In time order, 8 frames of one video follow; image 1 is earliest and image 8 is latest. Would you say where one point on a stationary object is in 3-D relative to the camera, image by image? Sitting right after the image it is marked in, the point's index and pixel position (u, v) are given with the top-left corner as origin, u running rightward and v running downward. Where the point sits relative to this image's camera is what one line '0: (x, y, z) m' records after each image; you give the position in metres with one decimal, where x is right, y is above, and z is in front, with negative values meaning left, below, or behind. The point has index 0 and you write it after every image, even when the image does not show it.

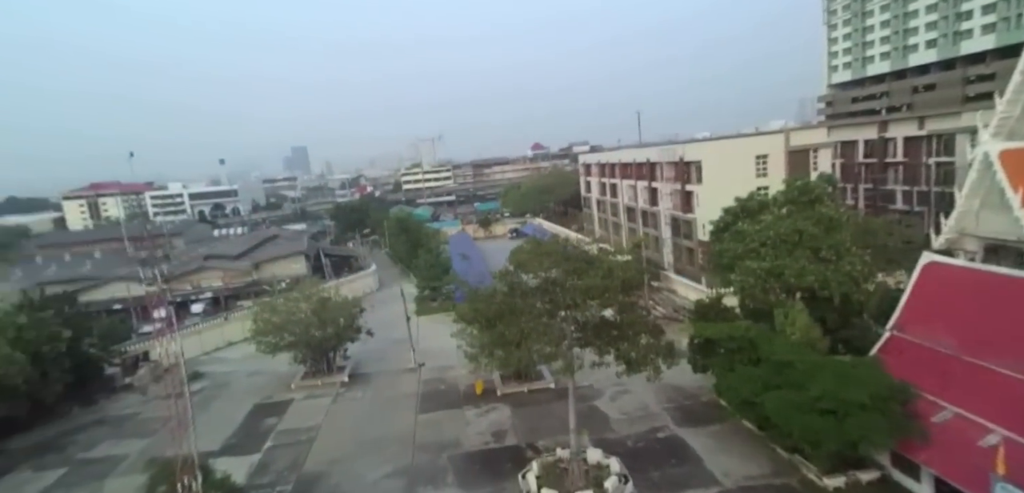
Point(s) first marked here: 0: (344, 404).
0: (-4.9, -4.5, +16.7) m
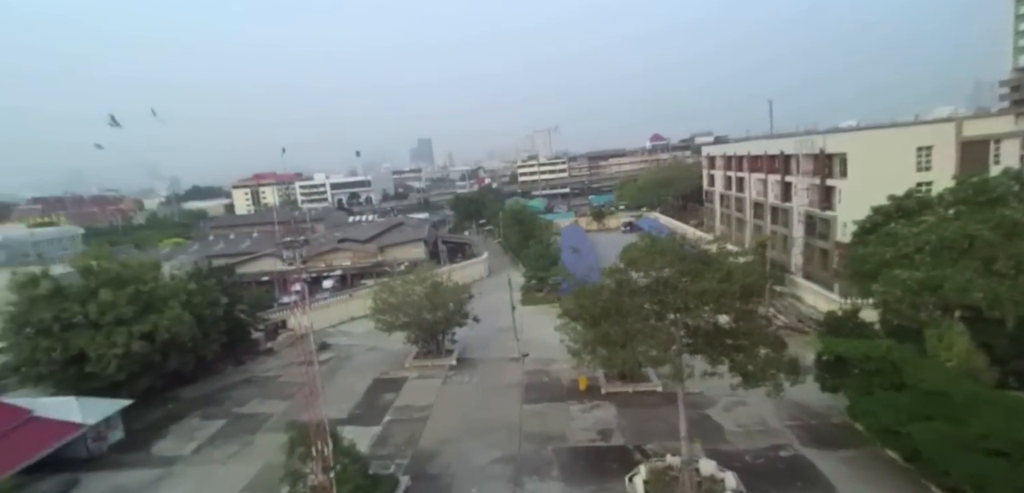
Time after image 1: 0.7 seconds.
0: (-1.7, -4.2, +17.1) m
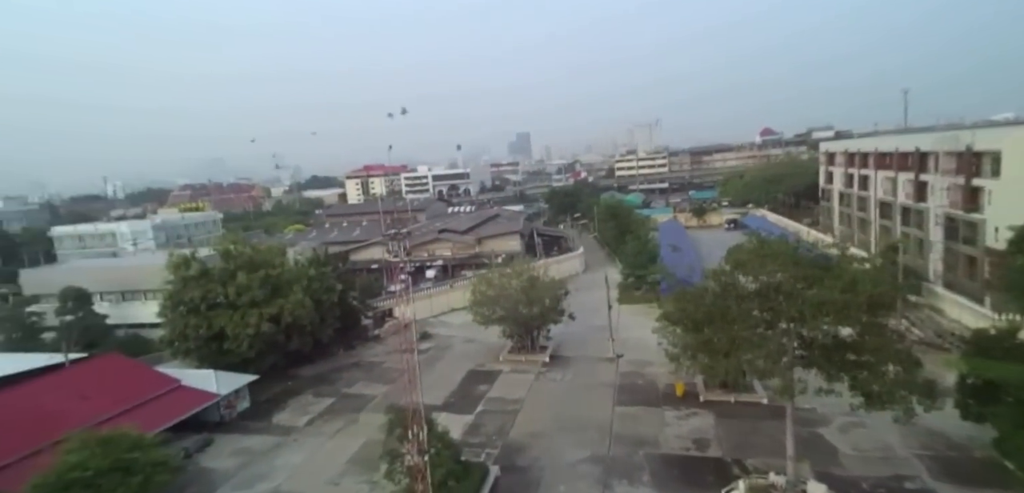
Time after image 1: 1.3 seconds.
0: (+1.0, -4.1, +17.1) m
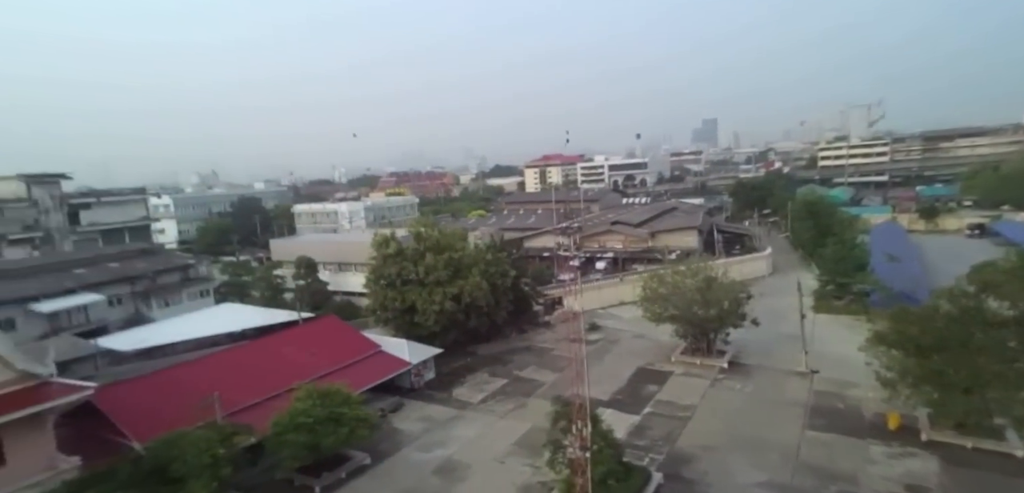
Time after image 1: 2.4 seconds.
0: (+5.7, -4.0, +15.7) m
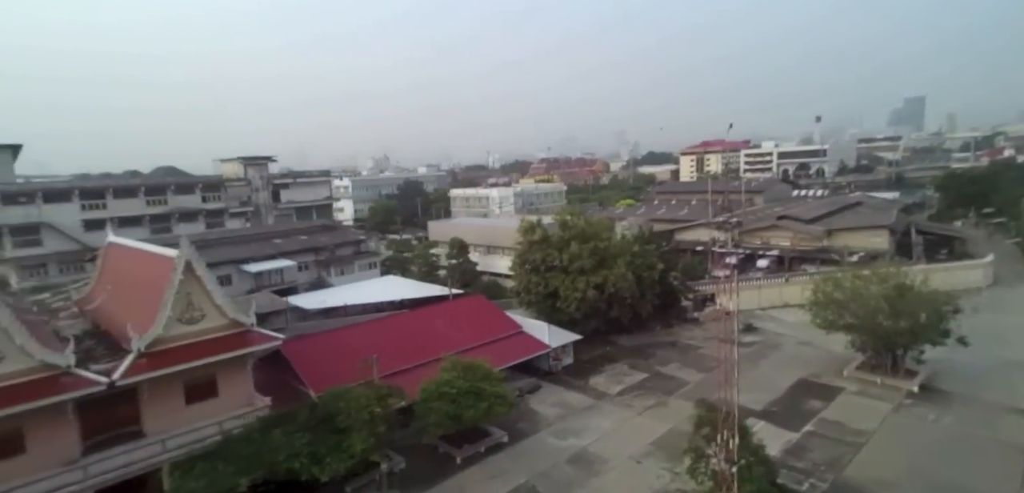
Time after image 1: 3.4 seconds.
0: (+9.2, -4.1, +13.4) m
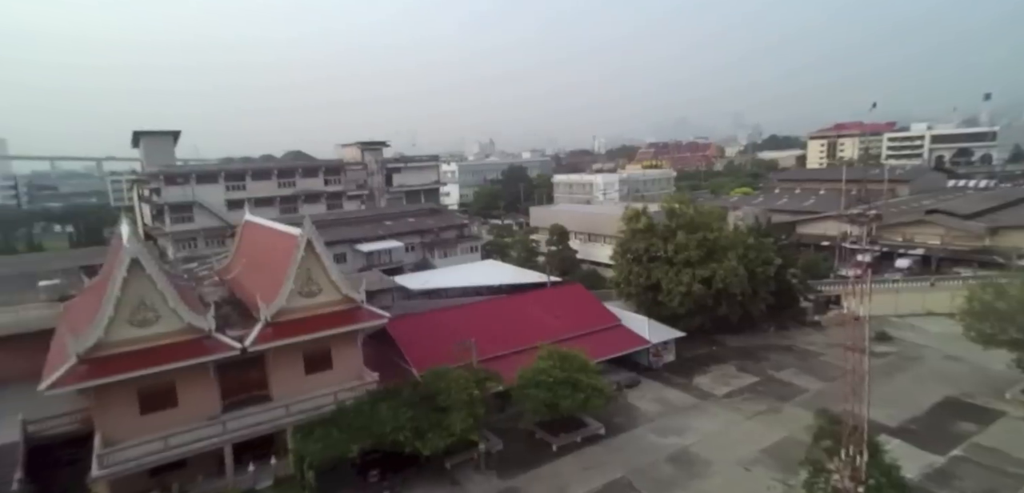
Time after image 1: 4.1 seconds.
0: (+11.3, -4.1, +11.3) m
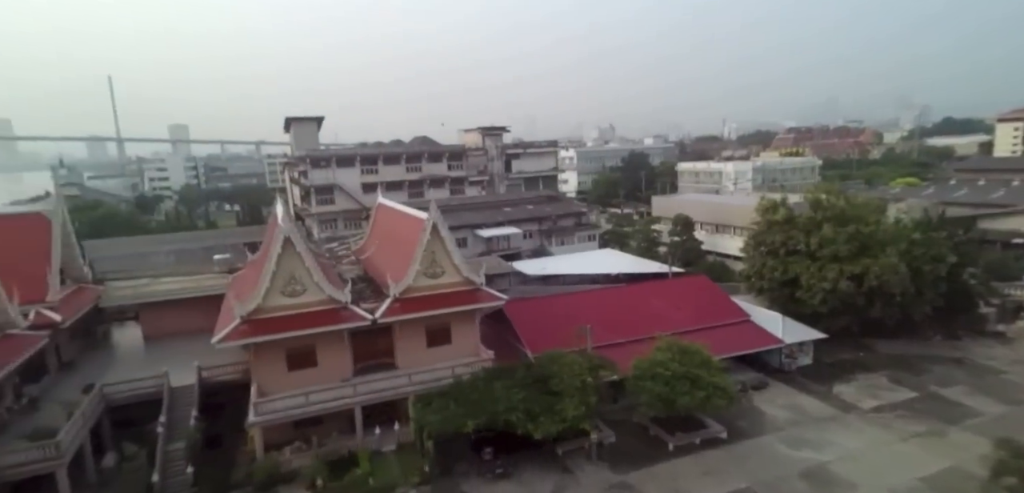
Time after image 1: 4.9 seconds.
0: (+13.4, -4.4, +8.6) m
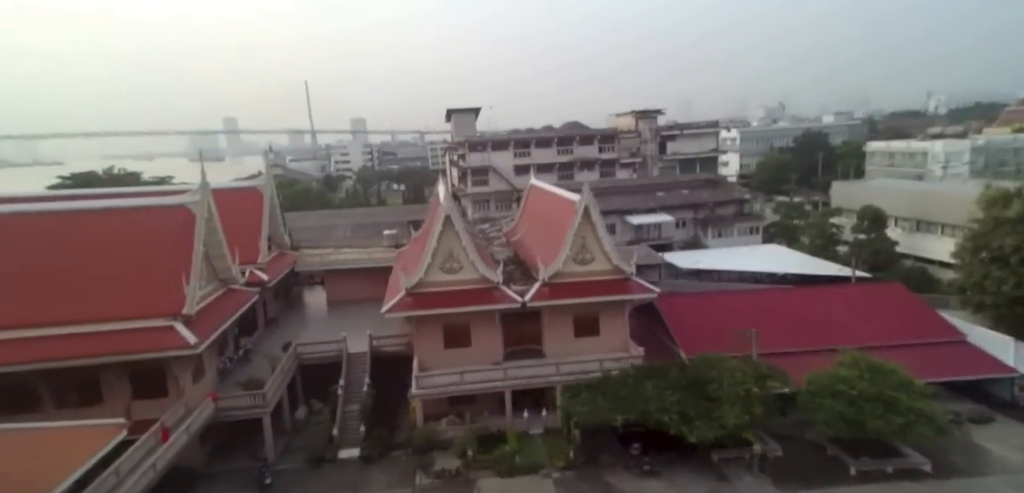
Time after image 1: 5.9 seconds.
0: (+15.1, -4.7, +4.6) m
